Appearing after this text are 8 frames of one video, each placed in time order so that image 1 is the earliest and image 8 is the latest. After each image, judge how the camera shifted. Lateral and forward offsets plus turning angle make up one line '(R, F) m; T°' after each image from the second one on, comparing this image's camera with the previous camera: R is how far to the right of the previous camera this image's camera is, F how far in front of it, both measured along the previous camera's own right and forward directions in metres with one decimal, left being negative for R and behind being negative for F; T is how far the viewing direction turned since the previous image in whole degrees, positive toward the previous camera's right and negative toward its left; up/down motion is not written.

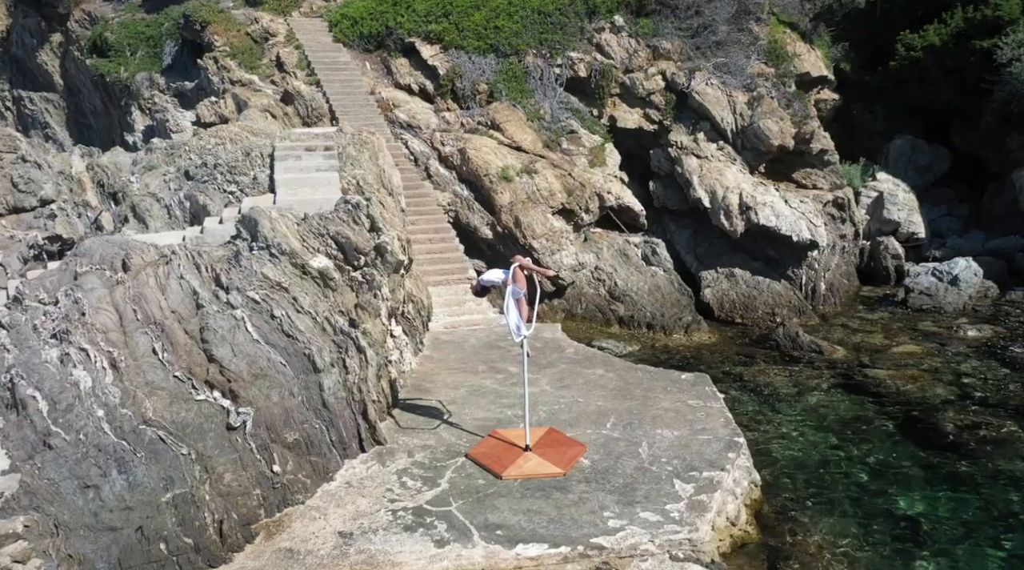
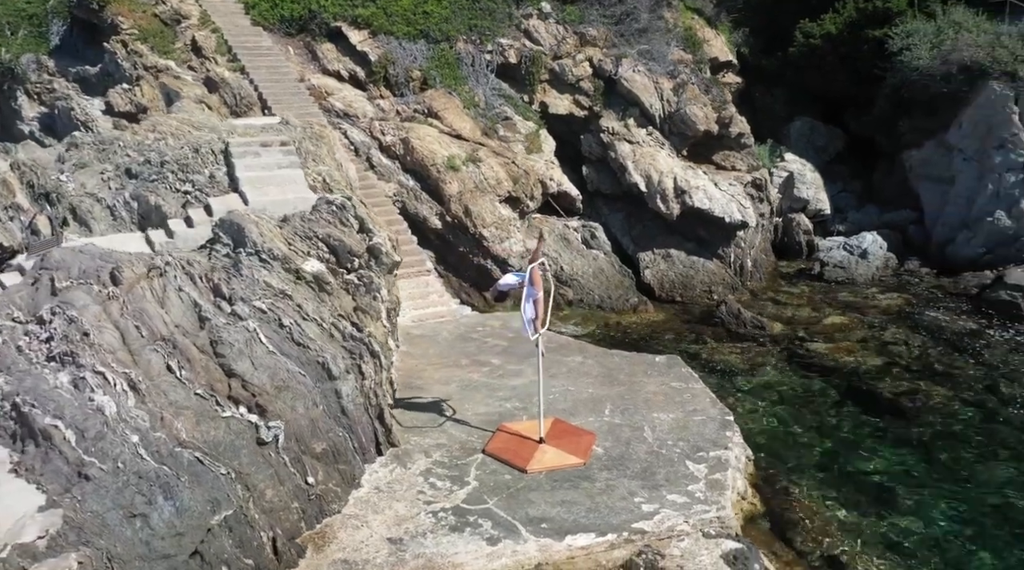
(-1.4, -0.1) m; +9°
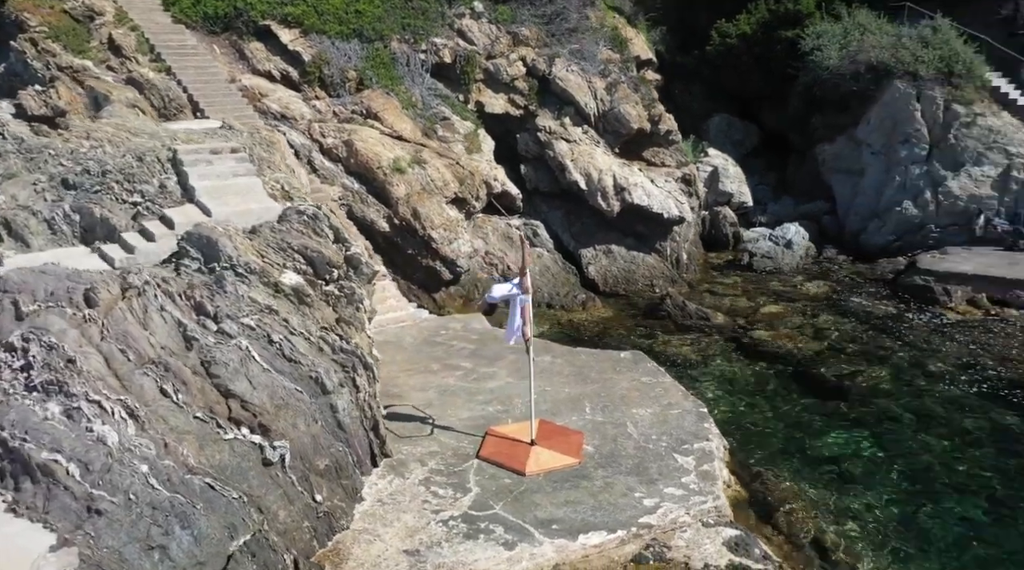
(-0.9, -0.1) m; +7°
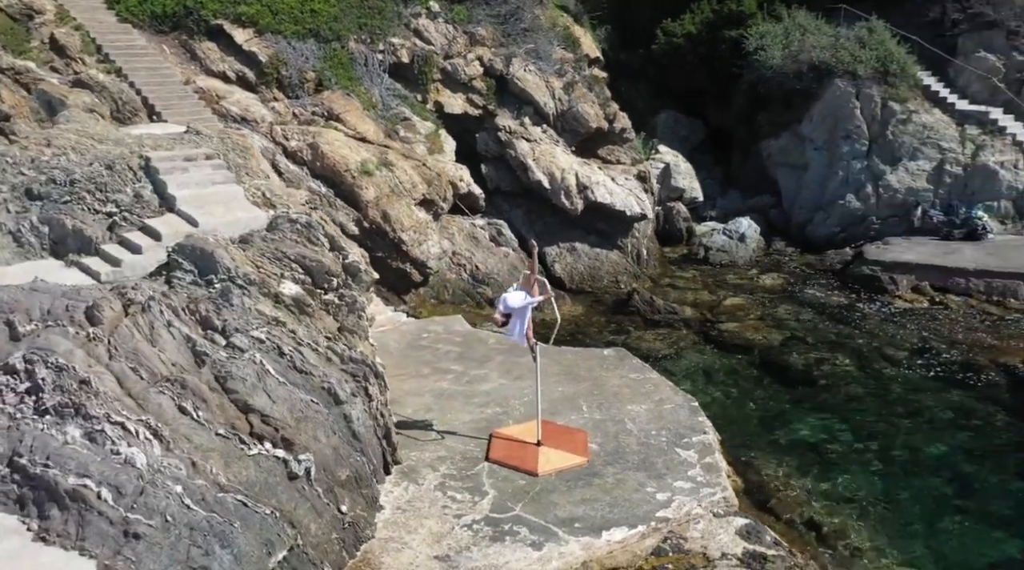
(-0.8, -0.1) m; +5°
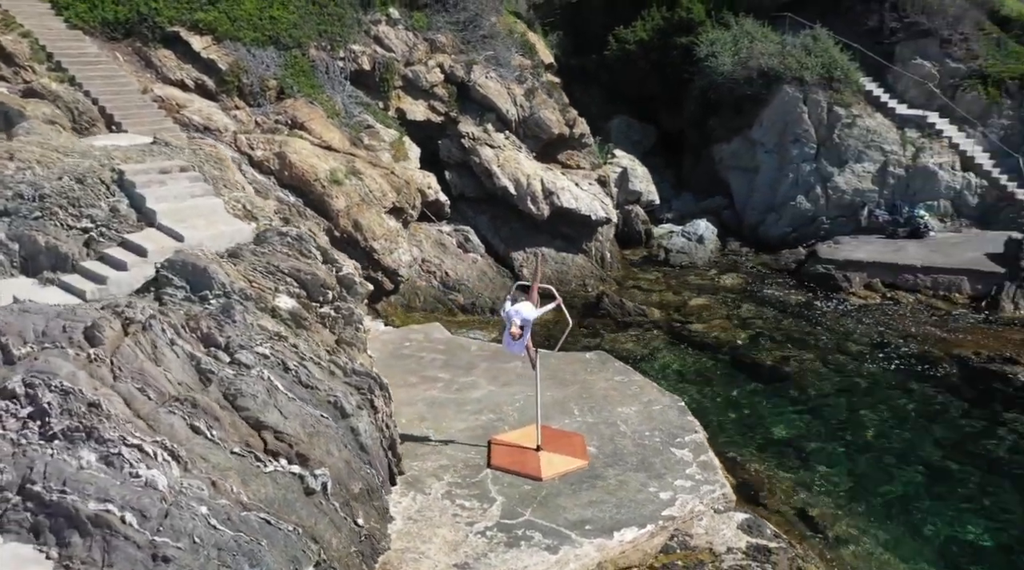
(-0.7, -0.1) m; +5°
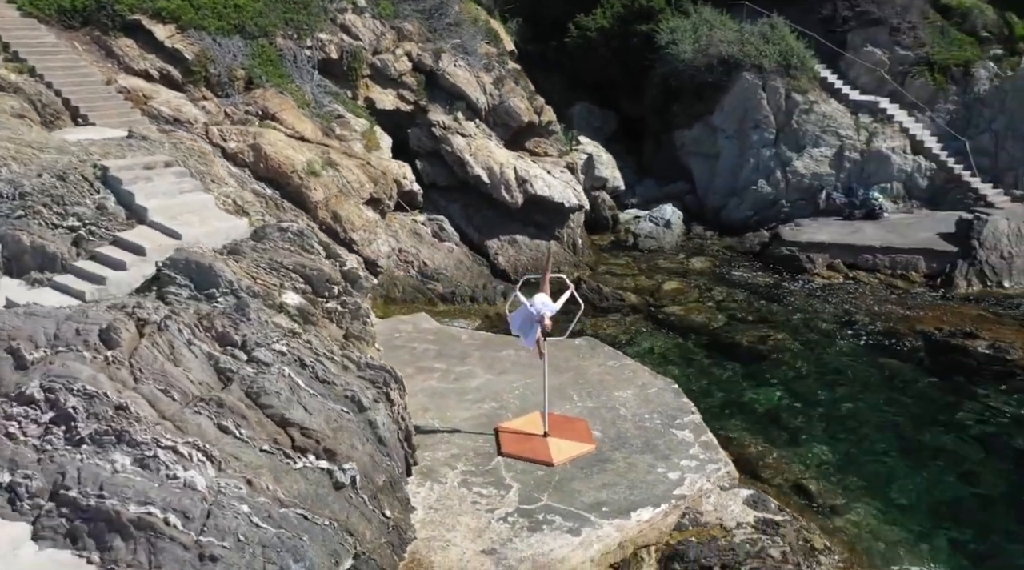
(-0.7, -0.1) m; +4°
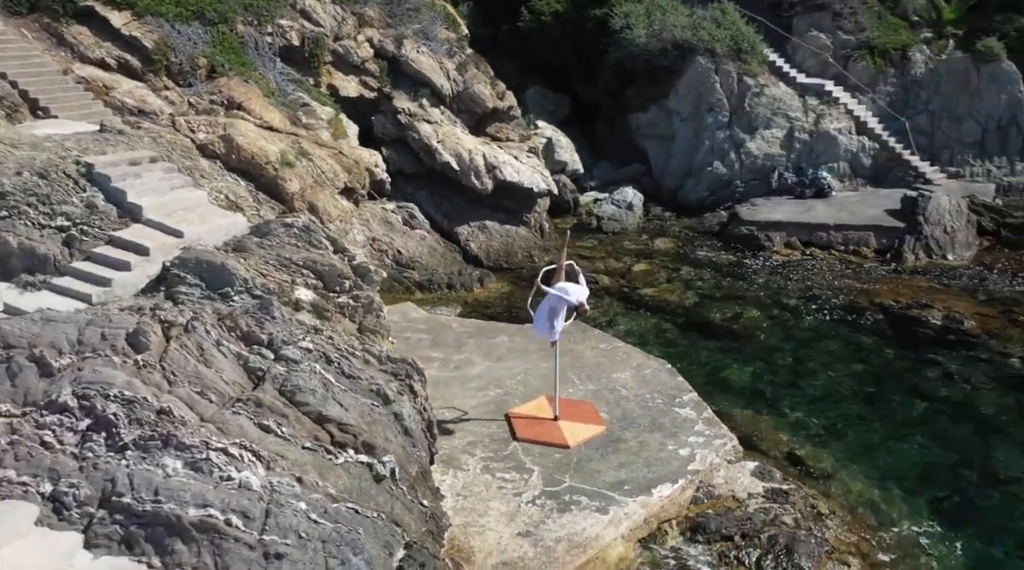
(-0.9, -0.2) m; +5°
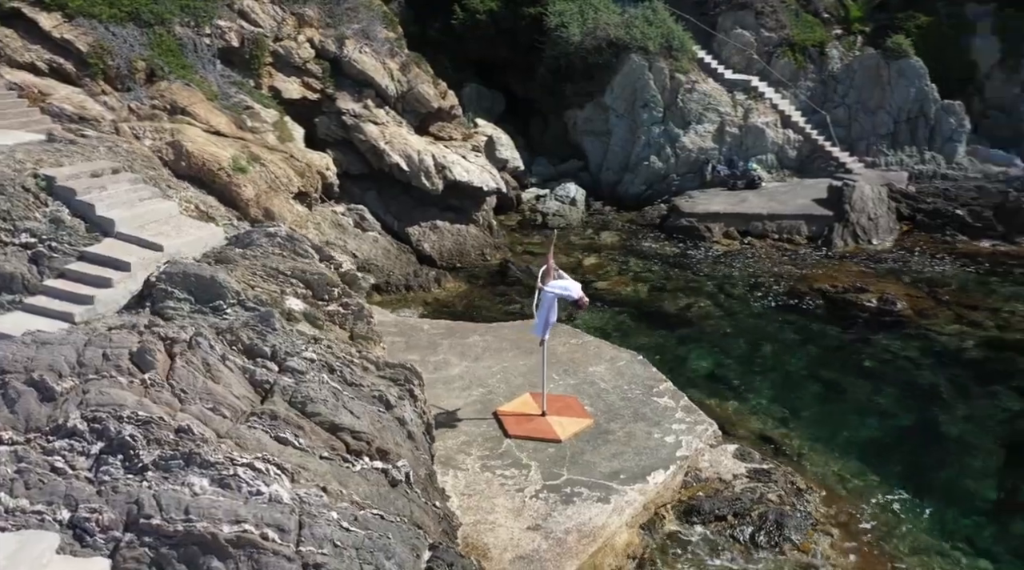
(-0.9, -0.2) m; +6°
